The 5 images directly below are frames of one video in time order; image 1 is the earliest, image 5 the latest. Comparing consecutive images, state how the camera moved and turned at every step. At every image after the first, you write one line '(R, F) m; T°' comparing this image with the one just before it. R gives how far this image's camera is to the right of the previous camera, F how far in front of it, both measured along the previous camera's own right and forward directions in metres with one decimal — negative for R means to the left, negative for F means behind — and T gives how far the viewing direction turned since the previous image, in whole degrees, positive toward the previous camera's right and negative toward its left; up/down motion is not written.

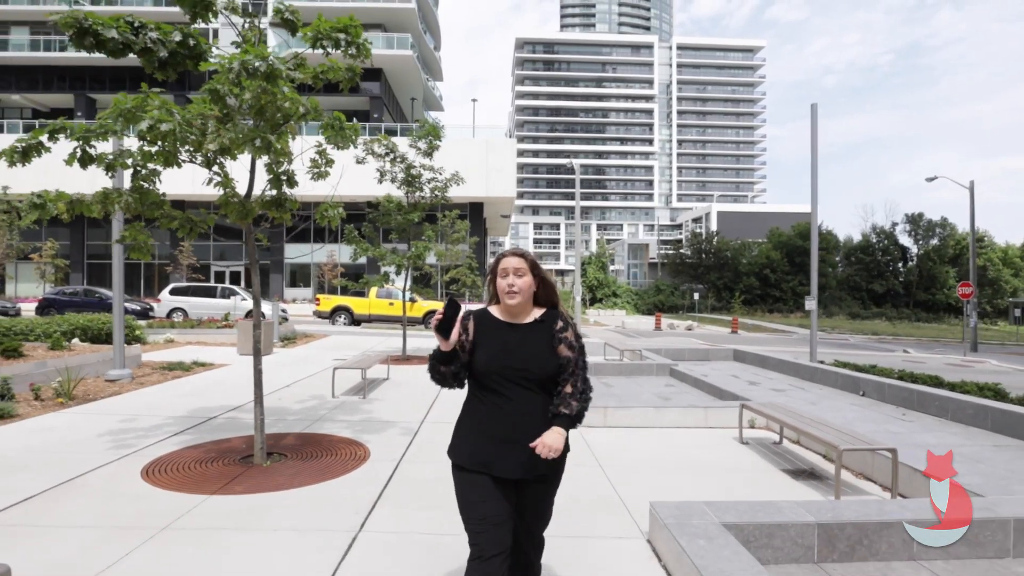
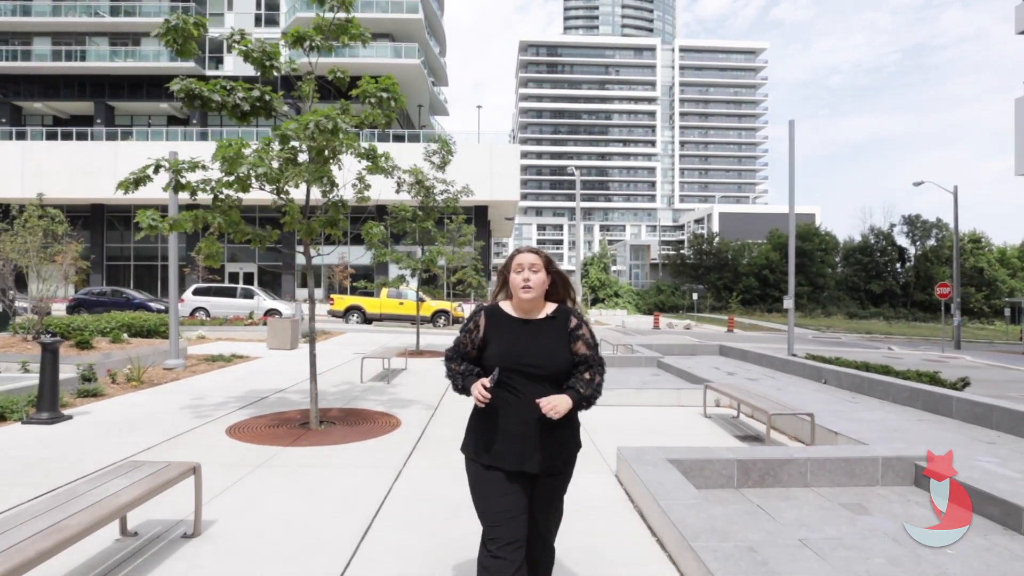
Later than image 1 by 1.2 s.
(0.0, -1.4) m; 0°
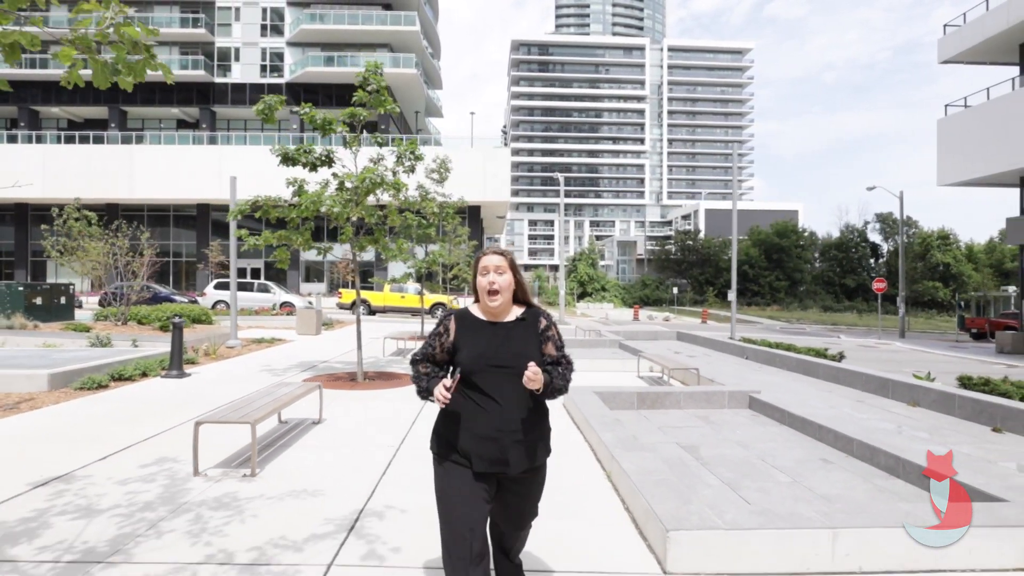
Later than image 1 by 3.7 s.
(+0.1, -3.1) m; +1°
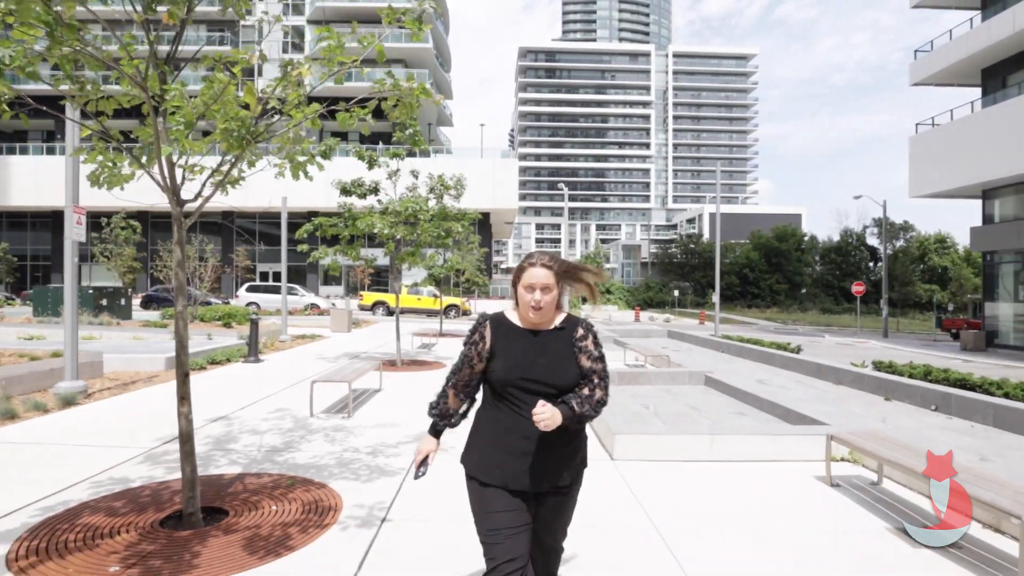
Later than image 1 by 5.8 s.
(0.0, -2.5) m; -1°
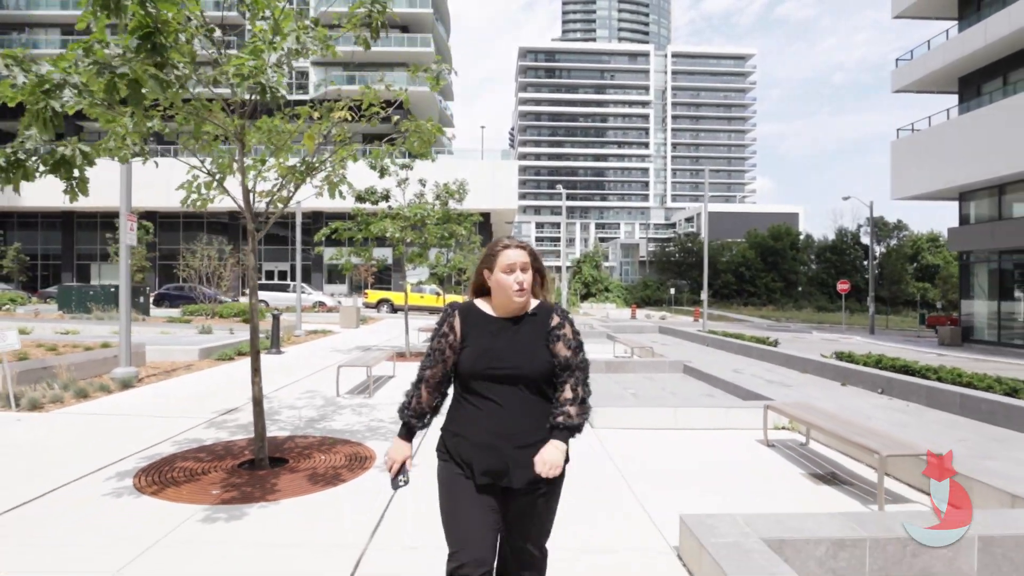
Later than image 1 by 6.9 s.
(0.0, -1.2) m; 0°
